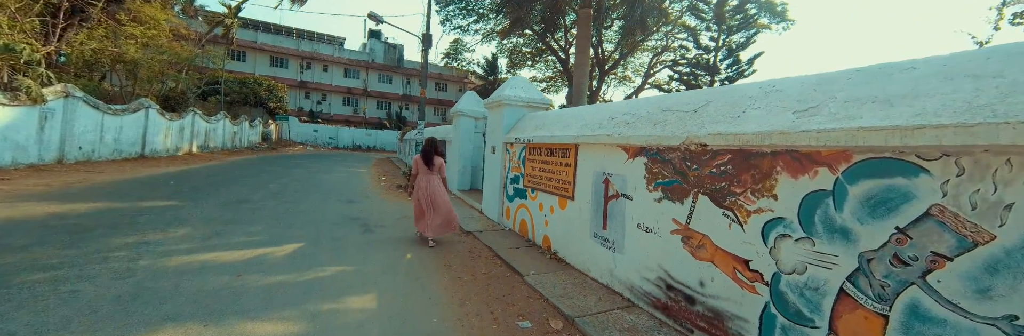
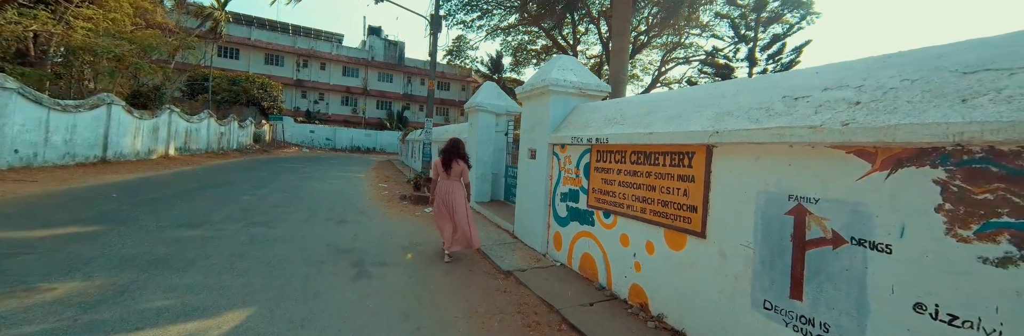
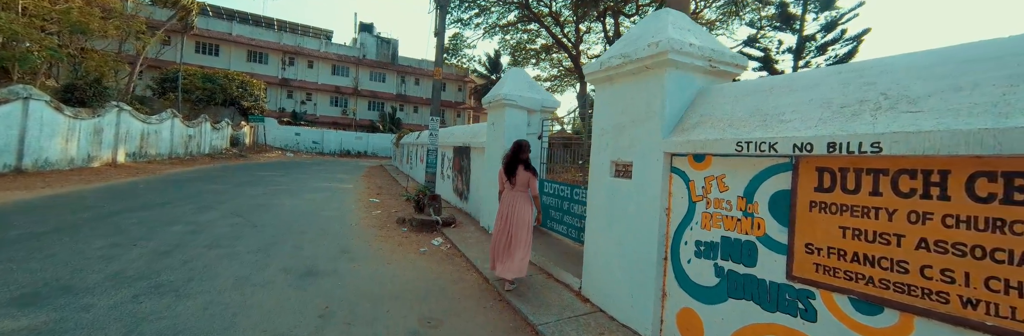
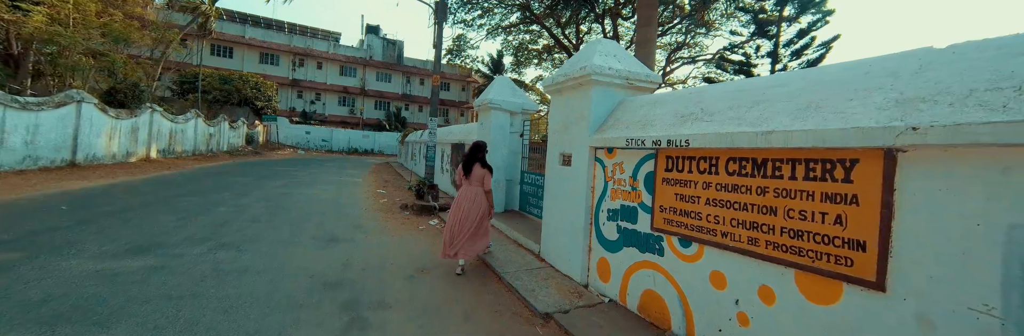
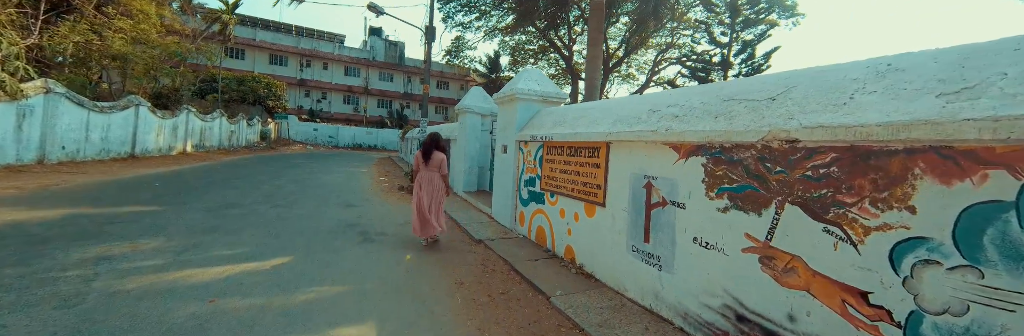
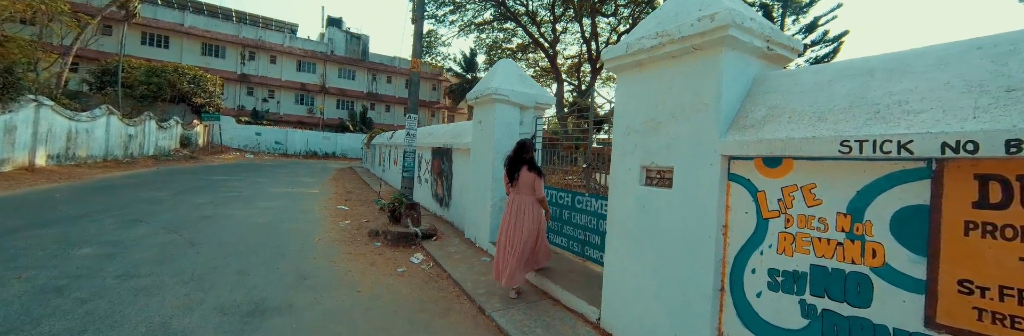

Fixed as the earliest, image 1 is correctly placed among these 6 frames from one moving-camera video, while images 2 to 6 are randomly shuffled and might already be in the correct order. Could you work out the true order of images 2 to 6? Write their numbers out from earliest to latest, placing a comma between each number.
5, 2, 4, 3, 6
